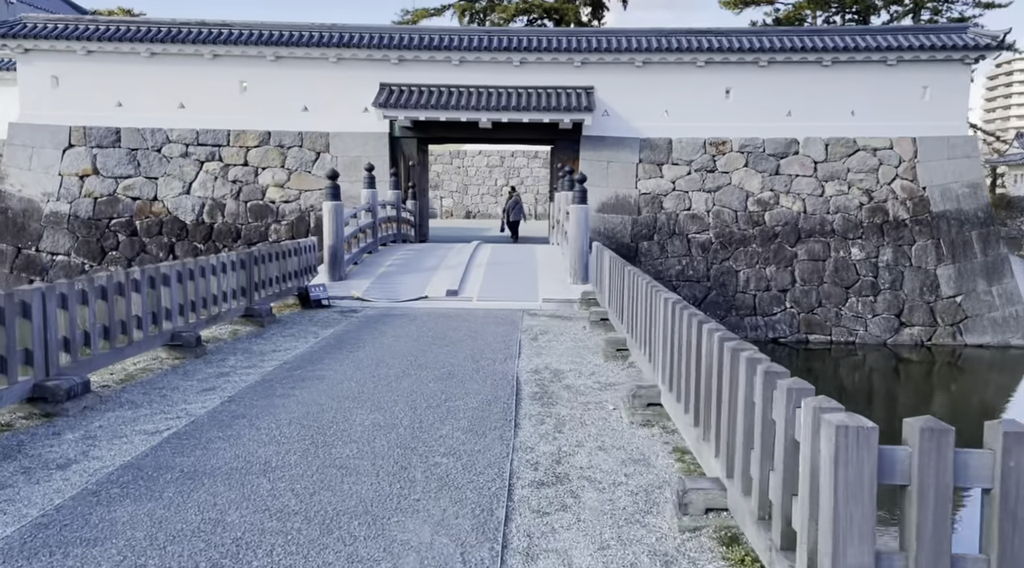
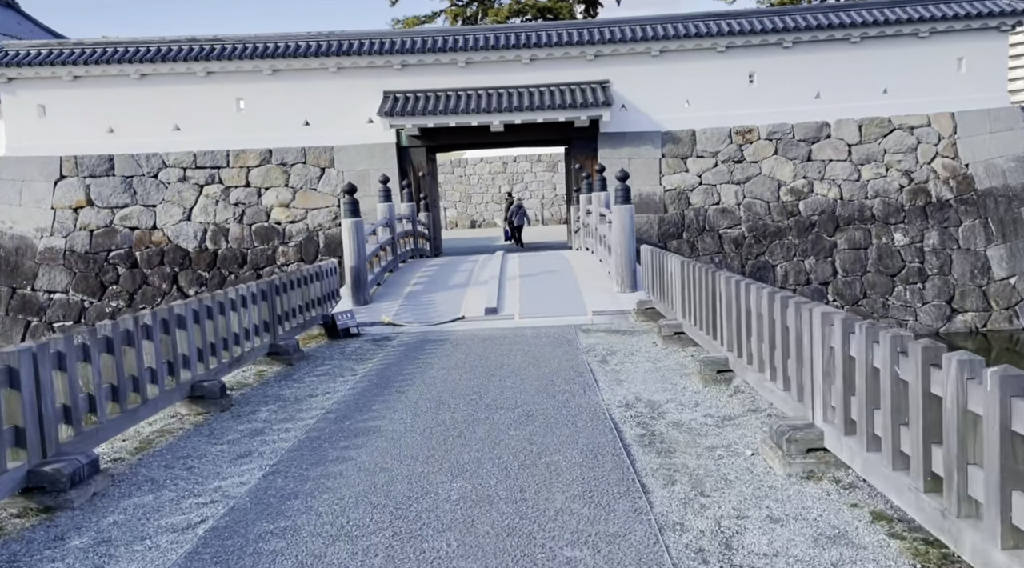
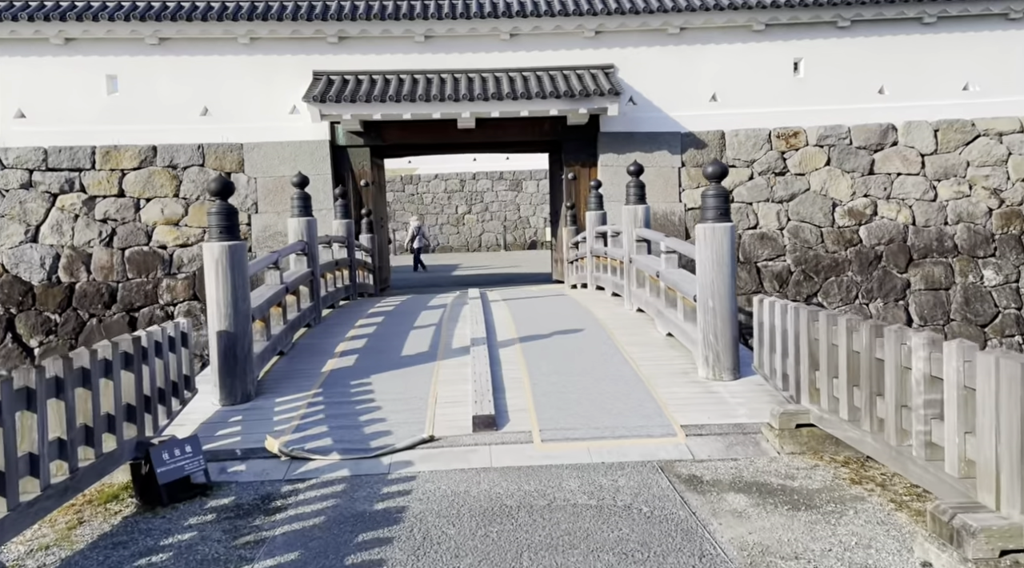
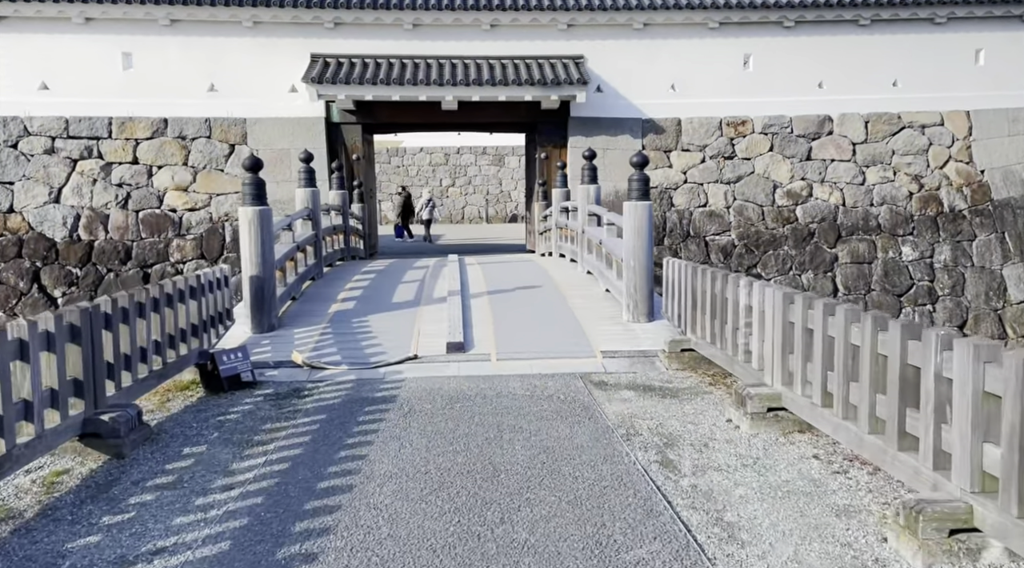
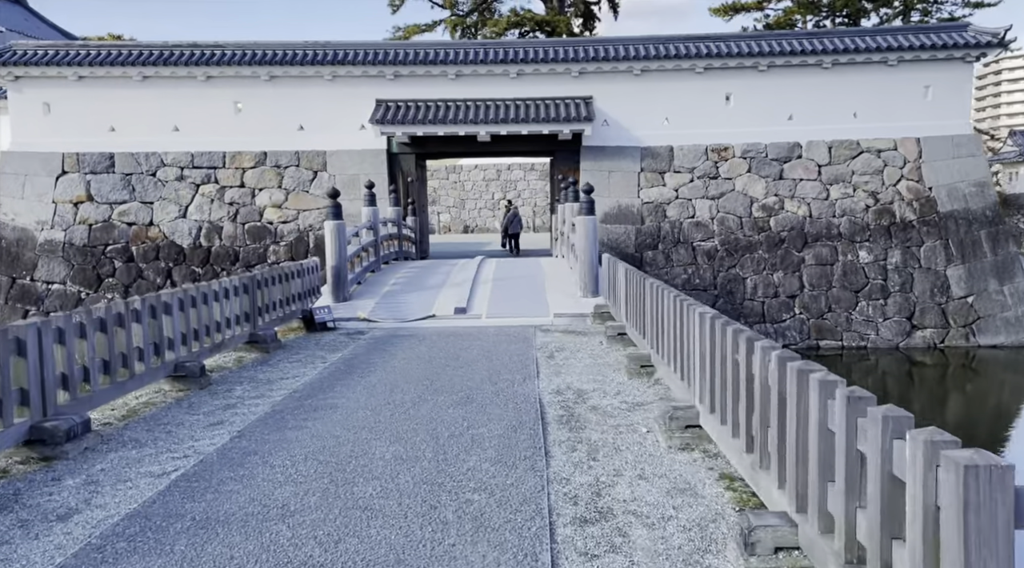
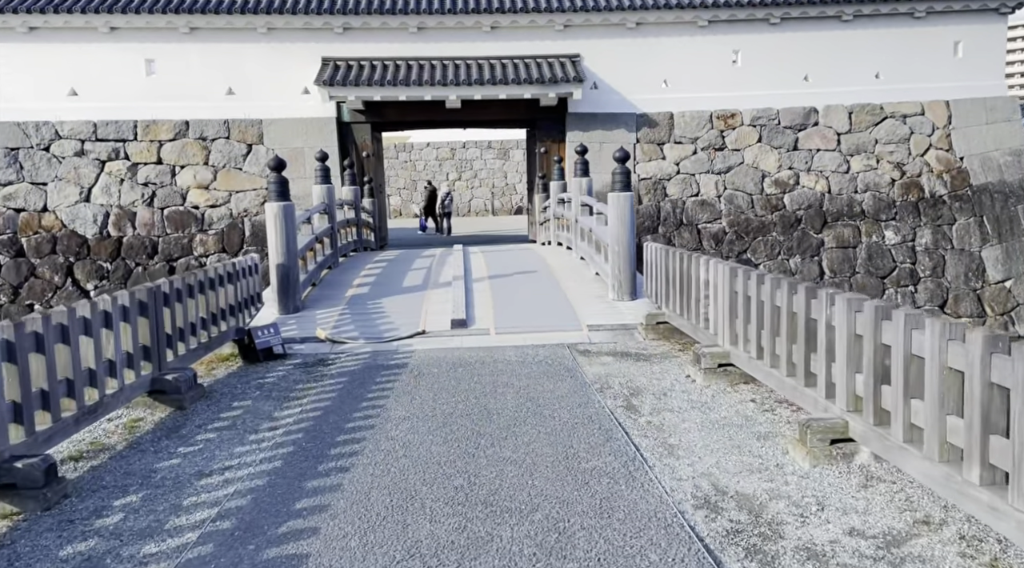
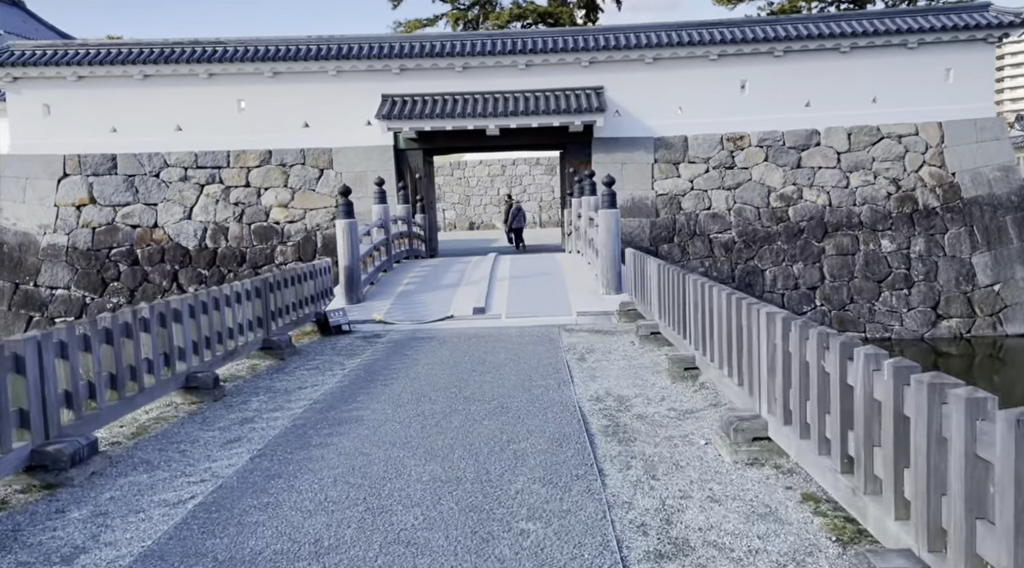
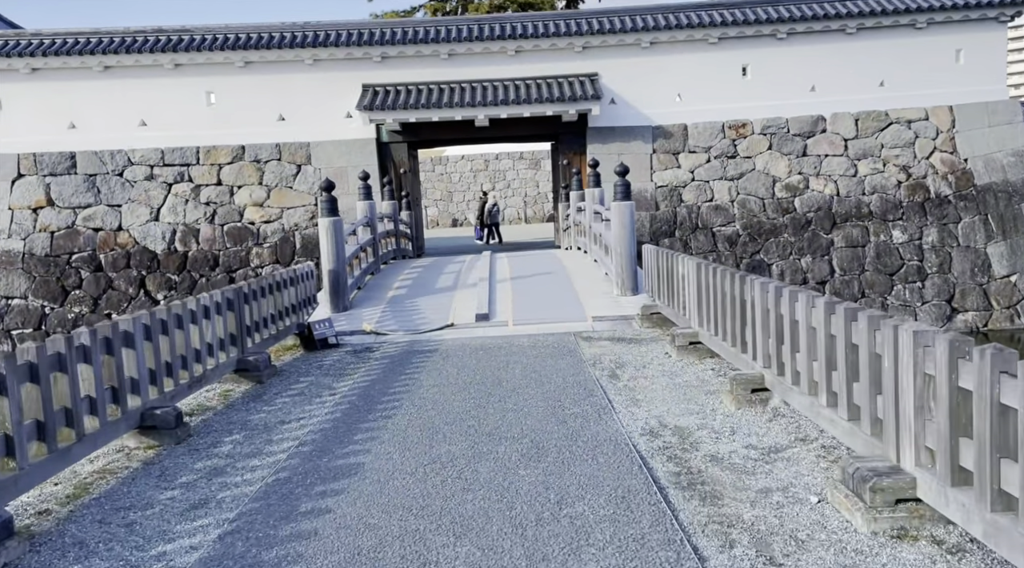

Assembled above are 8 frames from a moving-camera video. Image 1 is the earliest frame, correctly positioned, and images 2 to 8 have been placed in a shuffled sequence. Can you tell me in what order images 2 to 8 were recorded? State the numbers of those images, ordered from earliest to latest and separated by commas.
5, 7, 2, 8, 6, 4, 3
